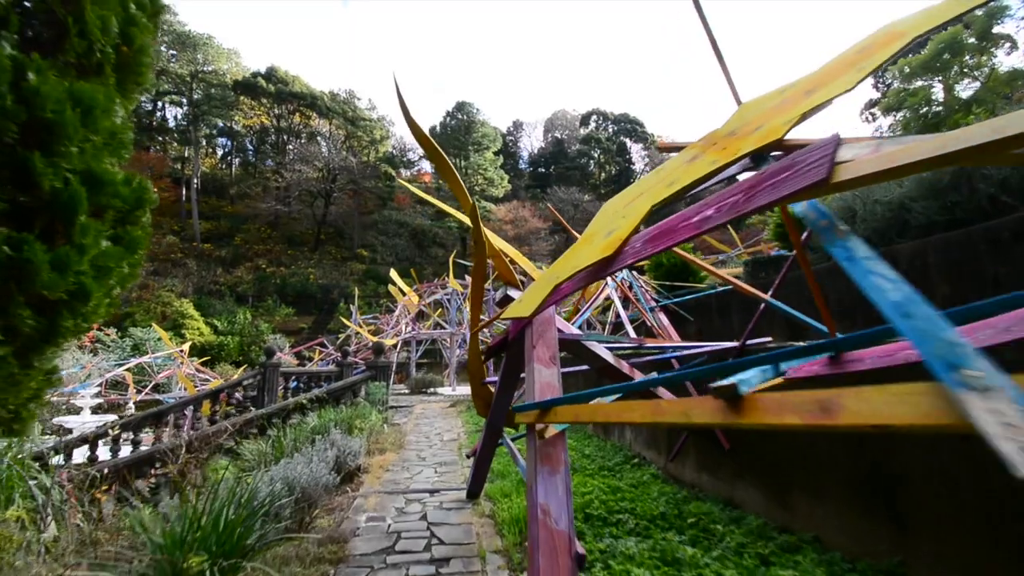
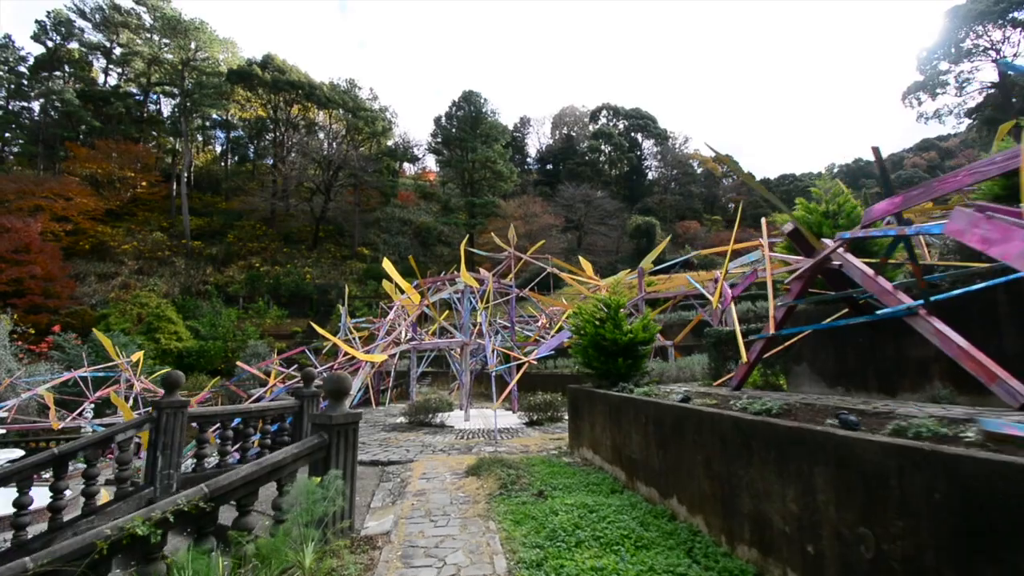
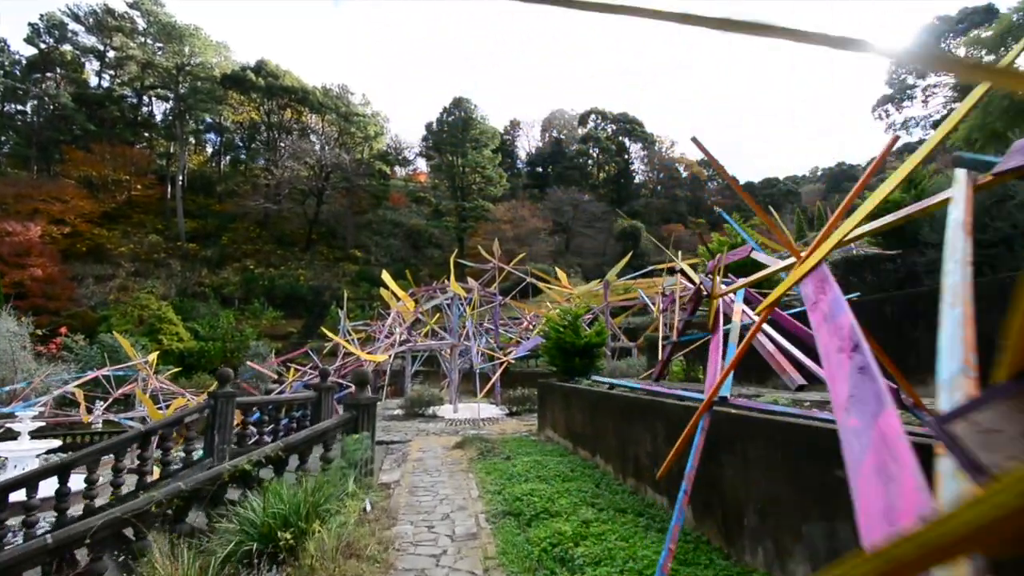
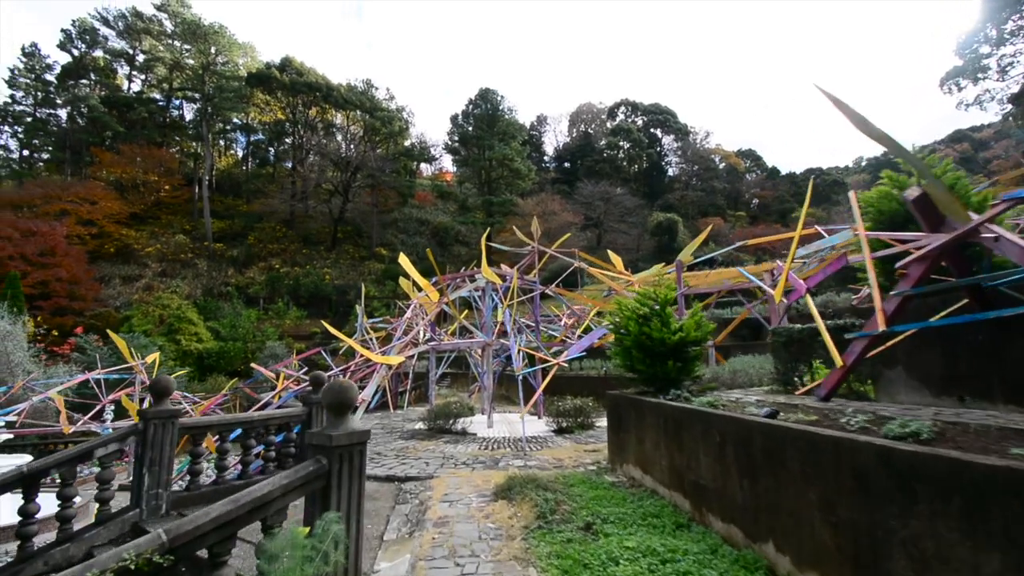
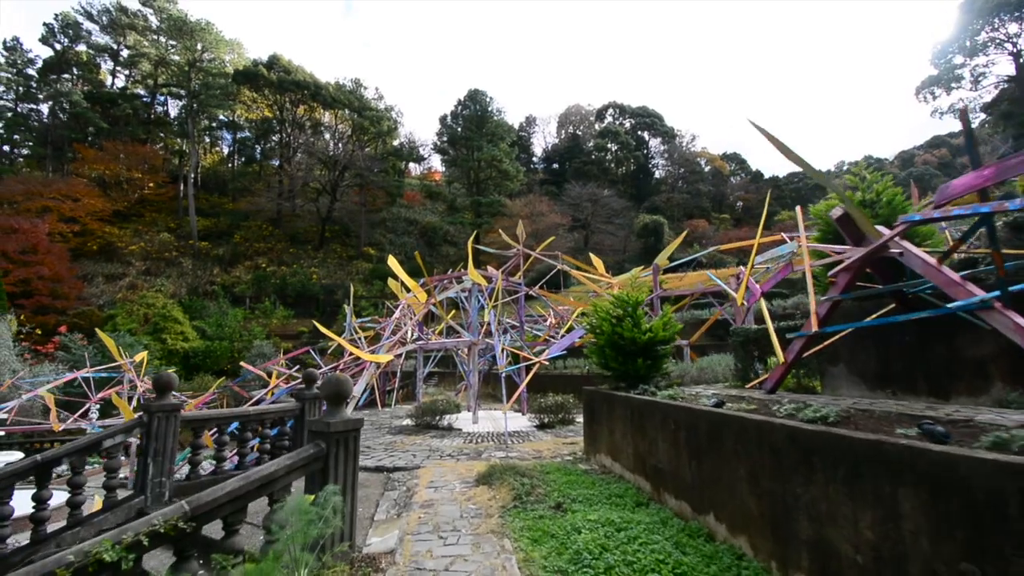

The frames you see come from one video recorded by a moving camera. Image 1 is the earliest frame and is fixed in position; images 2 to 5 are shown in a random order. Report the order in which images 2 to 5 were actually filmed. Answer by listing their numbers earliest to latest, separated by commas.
3, 2, 5, 4
